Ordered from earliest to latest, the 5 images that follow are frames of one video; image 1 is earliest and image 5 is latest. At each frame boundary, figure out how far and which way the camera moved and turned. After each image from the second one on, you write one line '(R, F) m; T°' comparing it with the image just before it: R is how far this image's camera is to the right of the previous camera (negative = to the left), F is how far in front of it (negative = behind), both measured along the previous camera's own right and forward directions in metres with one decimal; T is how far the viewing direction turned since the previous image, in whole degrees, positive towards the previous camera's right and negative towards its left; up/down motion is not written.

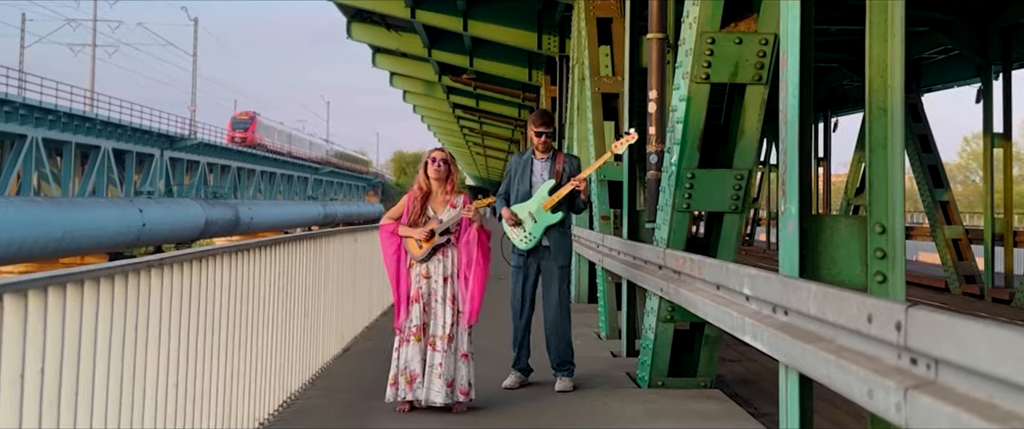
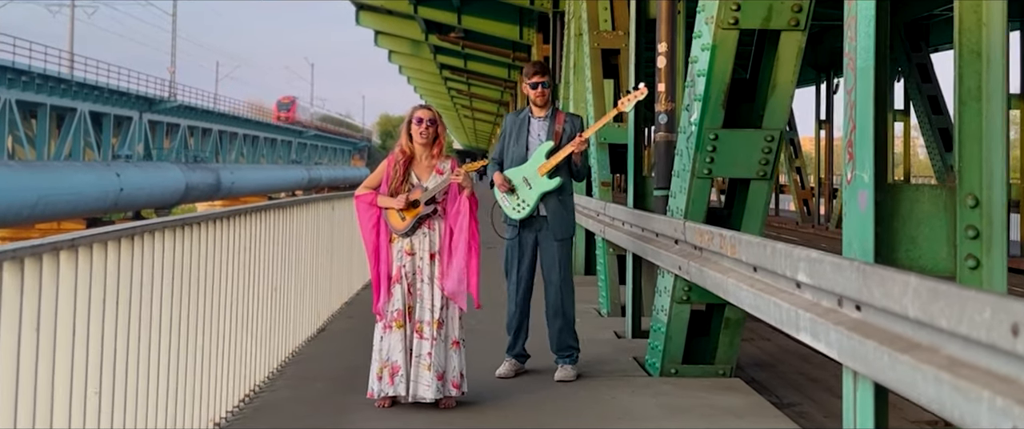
(0.0, +0.7) m; +1°
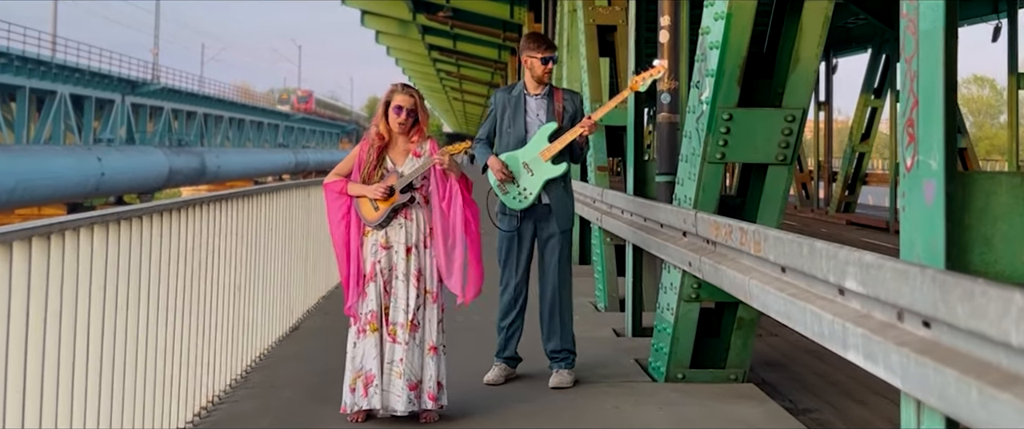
(0.0, +0.5) m; +1°
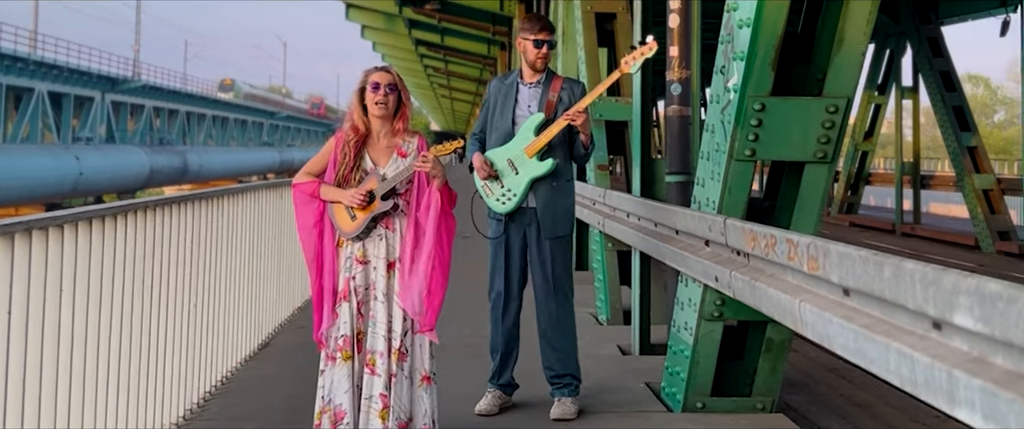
(0.0, +0.6) m; +1°
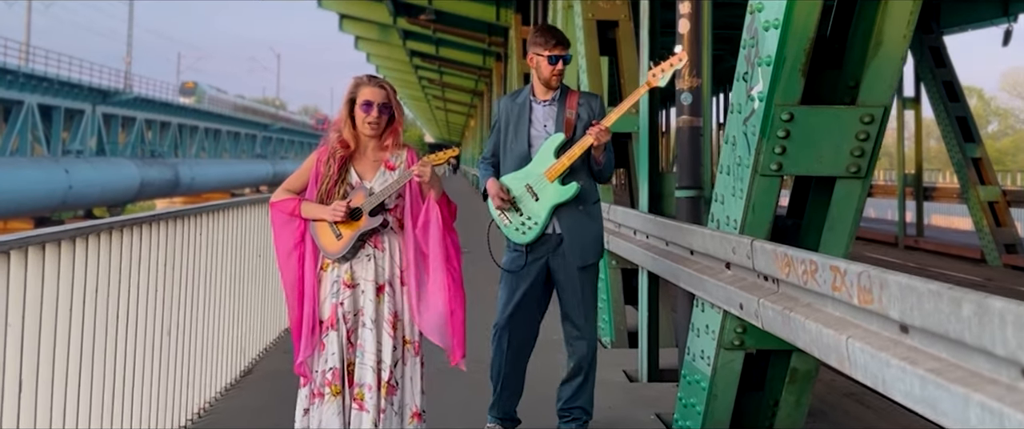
(0.0, +0.4) m; 0°
